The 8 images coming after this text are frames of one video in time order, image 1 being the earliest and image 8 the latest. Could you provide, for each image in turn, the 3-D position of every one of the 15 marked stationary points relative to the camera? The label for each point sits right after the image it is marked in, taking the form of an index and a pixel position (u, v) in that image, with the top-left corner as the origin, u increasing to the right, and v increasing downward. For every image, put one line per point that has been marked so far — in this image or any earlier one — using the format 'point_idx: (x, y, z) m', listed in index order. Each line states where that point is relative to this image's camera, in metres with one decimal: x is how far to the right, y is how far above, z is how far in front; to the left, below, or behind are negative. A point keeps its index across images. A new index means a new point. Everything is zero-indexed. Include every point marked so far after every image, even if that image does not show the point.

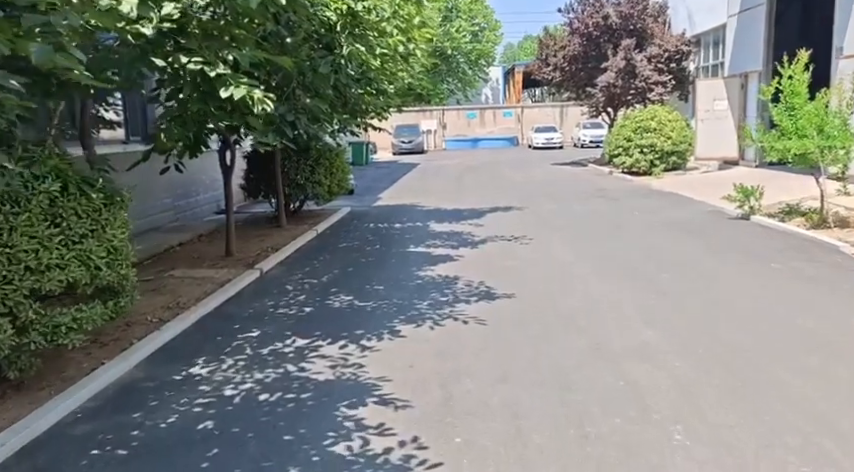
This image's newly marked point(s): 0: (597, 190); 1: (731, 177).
0: (+4.2, +1.1, +18.8) m
1: (+7.5, +1.4, +18.2) m
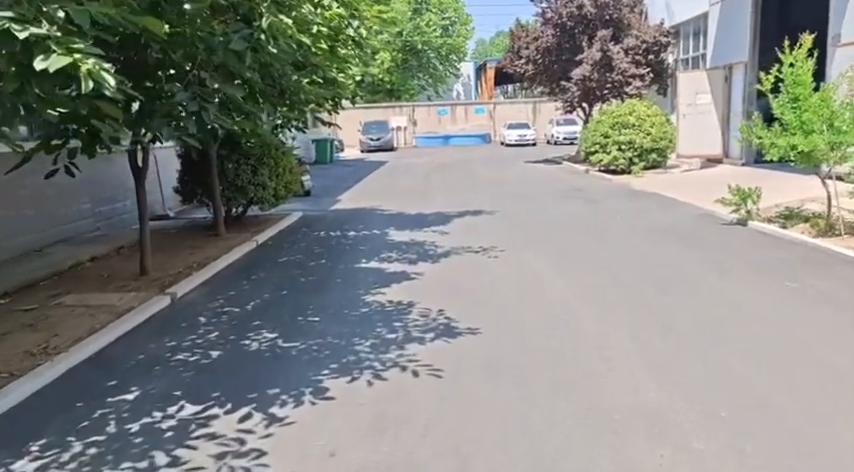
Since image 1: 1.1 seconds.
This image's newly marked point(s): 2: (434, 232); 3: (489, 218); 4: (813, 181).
0: (+3.4, +1.0, +17.4) m
1: (+6.7, +1.3, +17.0) m
2: (+0.1, 0.0, +11.3) m
3: (+1.1, +0.3, +13.0) m
4: (+7.4, +1.0, +13.9) m
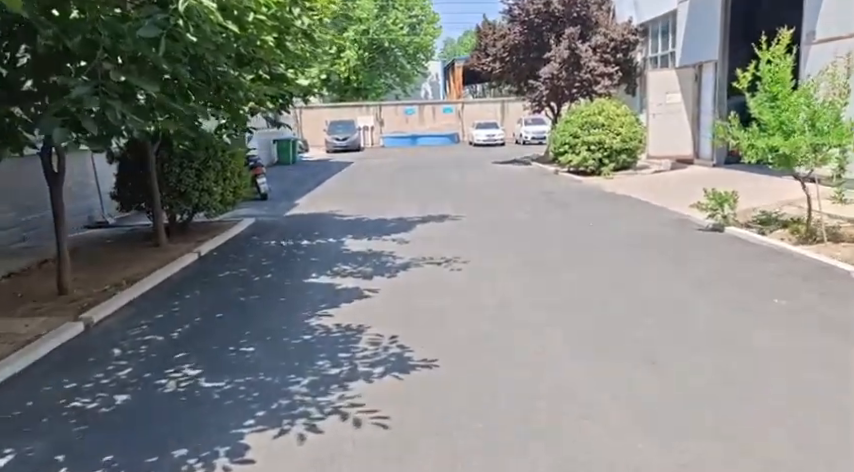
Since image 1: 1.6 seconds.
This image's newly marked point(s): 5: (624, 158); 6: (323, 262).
0: (+2.6, +1.0, +16.8) m
1: (+5.9, +1.2, +16.5) m
2: (-0.5, -0.1, +10.5) m
3: (+0.4, +0.2, +12.3) m
4: (+6.8, +0.9, +13.4) m
5: (+5.2, +2.1, +20.0) m
6: (-1.2, -0.3, +9.1) m
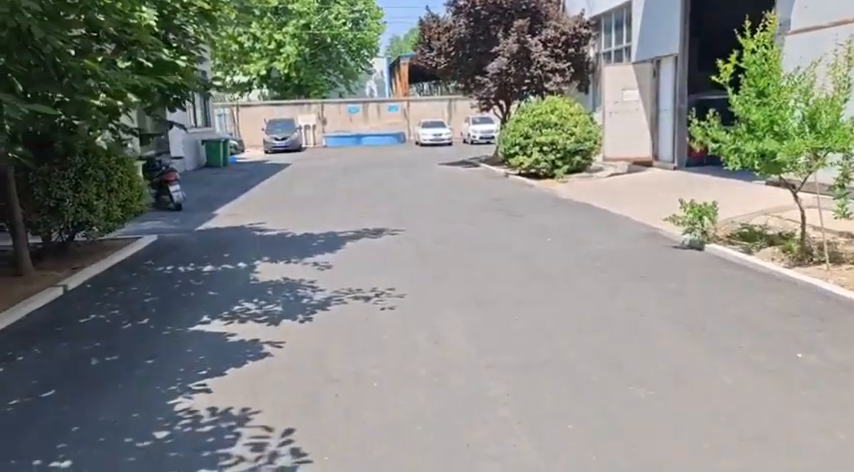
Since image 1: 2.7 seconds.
0: (+1.3, +0.7, +15.2) m
1: (+4.6, +1.0, +15.1) m
2: (-1.3, -0.3, +8.8) m
3: (-0.5, -0.1, +10.5) m
4: (+5.7, +0.7, +12.1) m
5: (+3.7, +1.9, +18.6) m
6: (-2.0, -0.6, +7.2) m
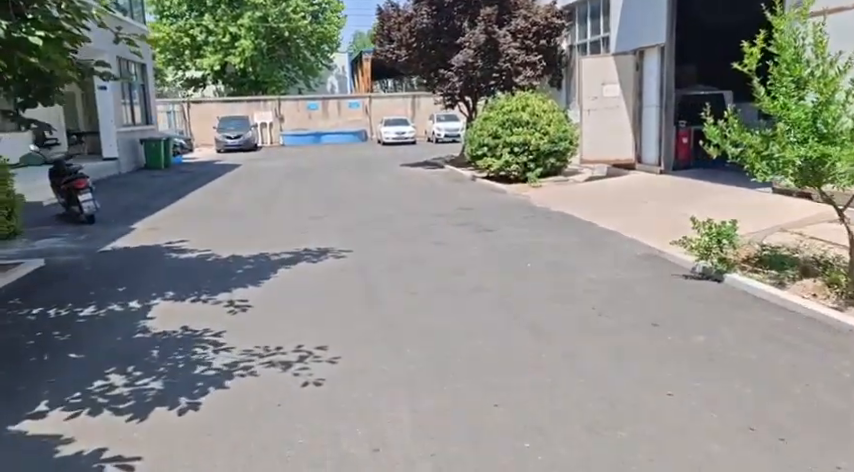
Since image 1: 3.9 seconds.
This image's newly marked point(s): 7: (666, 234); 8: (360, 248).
0: (+0.5, +0.5, +13.3) m
1: (+3.9, +0.8, +13.4) m
2: (-1.7, -0.6, +6.7) m
3: (-1.1, -0.4, +8.6) m
4: (+5.1, +0.5, +10.4) m
5: (+2.8, +1.6, +16.8) m
6: (-2.4, -0.9, +5.2) m
7: (+3.1, 0.0, +9.9) m
8: (-0.9, -0.2, +9.8) m
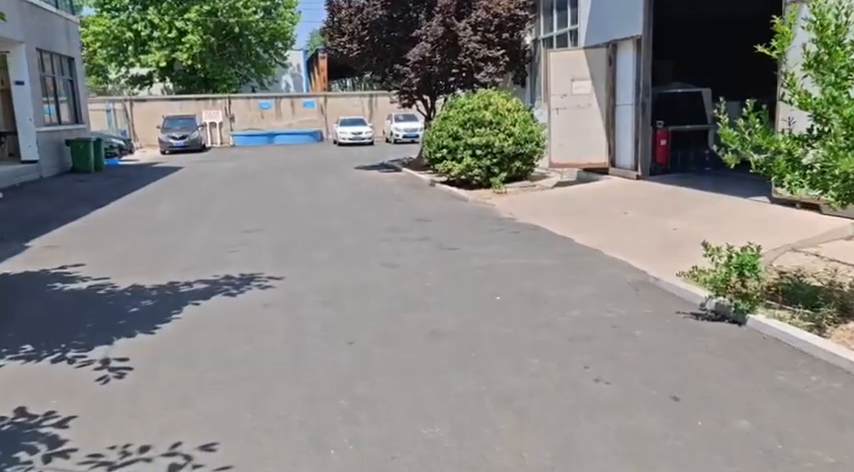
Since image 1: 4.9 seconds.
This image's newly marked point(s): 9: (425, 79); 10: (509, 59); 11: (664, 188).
0: (-0.2, +0.2, +11.6) m
1: (+3.1, +0.6, +11.9) m
2: (-2.1, -0.9, +5.0) m
3: (-1.6, -0.6, +6.8) m
4: (+4.5, +0.3, +9.0) m
5: (+1.8, +1.4, +15.2) m
6: (-2.7, -1.1, +3.4) m
7: (+2.6, -0.2, +8.4) m
8: (-1.4, -0.4, +8.1) m
9: (-0.1, +4.0, +19.0) m
10: (+2.1, +4.6, +19.5) m
11: (+3.8, +0.8, +12.3) m
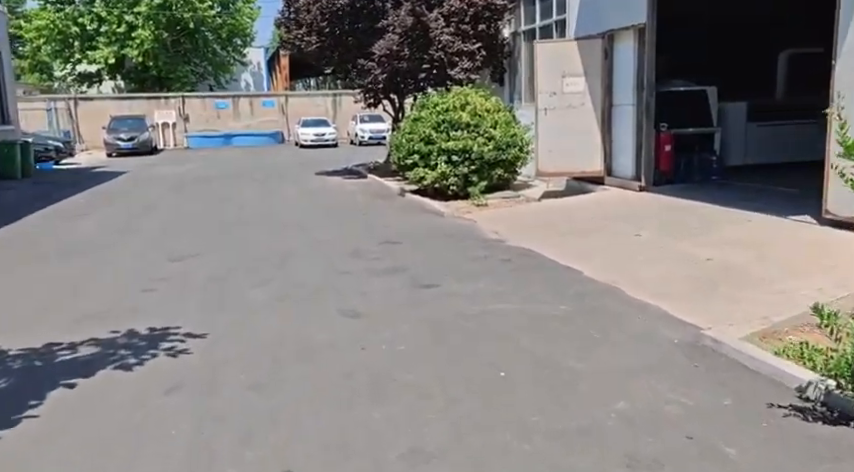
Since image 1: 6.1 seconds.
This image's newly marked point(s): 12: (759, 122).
0: (-0.6, -0.1, +9.6) m
1: (+2.7, +0.3, +10.0) m
2: (-2.2, -1.2, +2.9) m
3: (-1.7, -0.9, +4.8) m
4: (+4.2, 0.0, +7.2) m
5: (+1.3, +1.1, +13.3) m
6: (-2.7, -1.5, +1.3) m
7: (+2.3, -0.5, +6.5) m
8: (-1.6, -0.7, +6.0) m
9: (-0.8, +3.6, +17.0) m
10: (+1.4, +4.2, +17.5) m
11: (+3.4, +0.5, +10.5) m
12: (+6.1, +2.1, +13.9) m
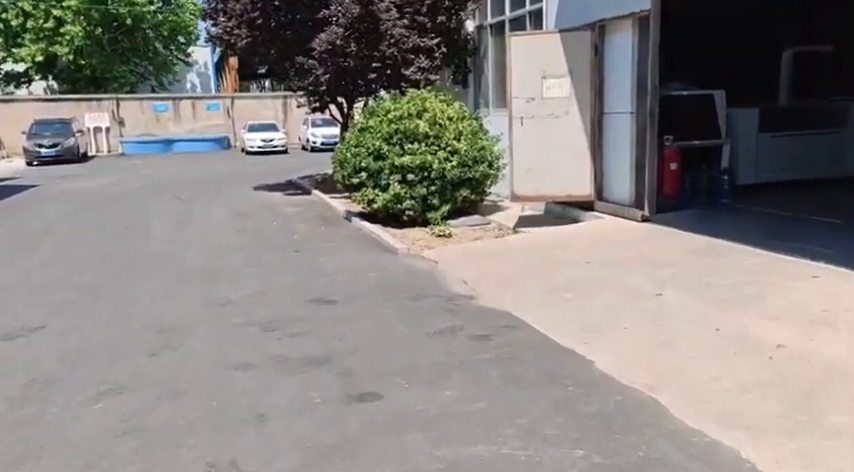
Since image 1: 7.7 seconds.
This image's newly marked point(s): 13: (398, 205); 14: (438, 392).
0: (-1.1, -0.6, +7.0) m
1: (+2.1, -0.2, +7.6) m
2: (-2.4, -1.7, +0.2) m
3: (-2.0, -1.5, +2.1) m
4: (+3.8, -0.5, +4.9) m
5: (+0.6, +0.6, +10.8) m
6: (-2.7, -2.0, -1.4) m
7: (+2.0, -1.0, +4.1) m
8: (-2.0, -1.3, +3.4) m
9: (-1.7, +3.1, +14.4) m
10: (+0.4, +3.7, +15.1) m
11: (+2.8, 0.0, +8.1) m
12: (+5.3, +1.6, +11.6) m
13: (-0.4, +0.4, +10.6) m
14: (+0.1, -1.0, +4.8) m
